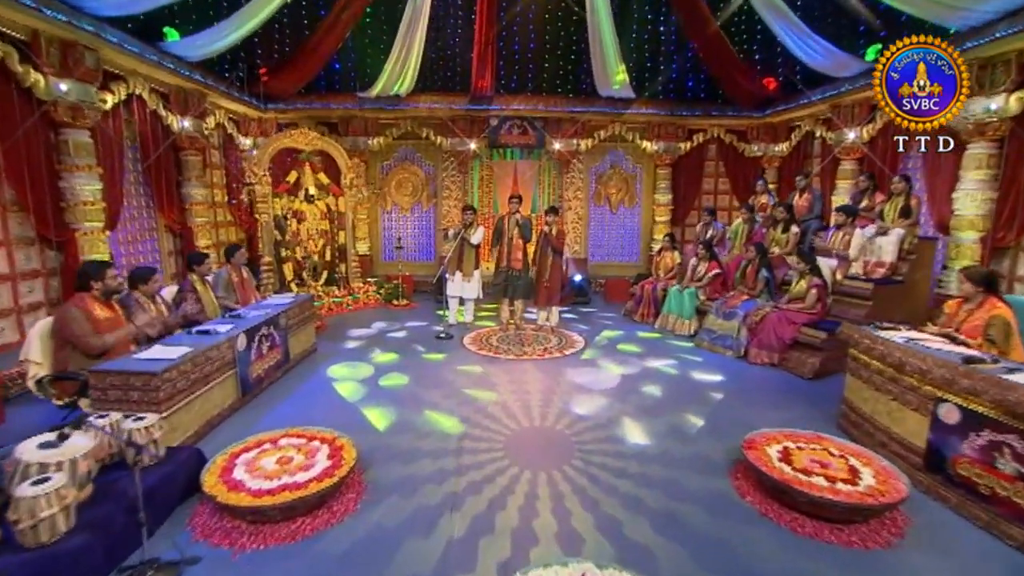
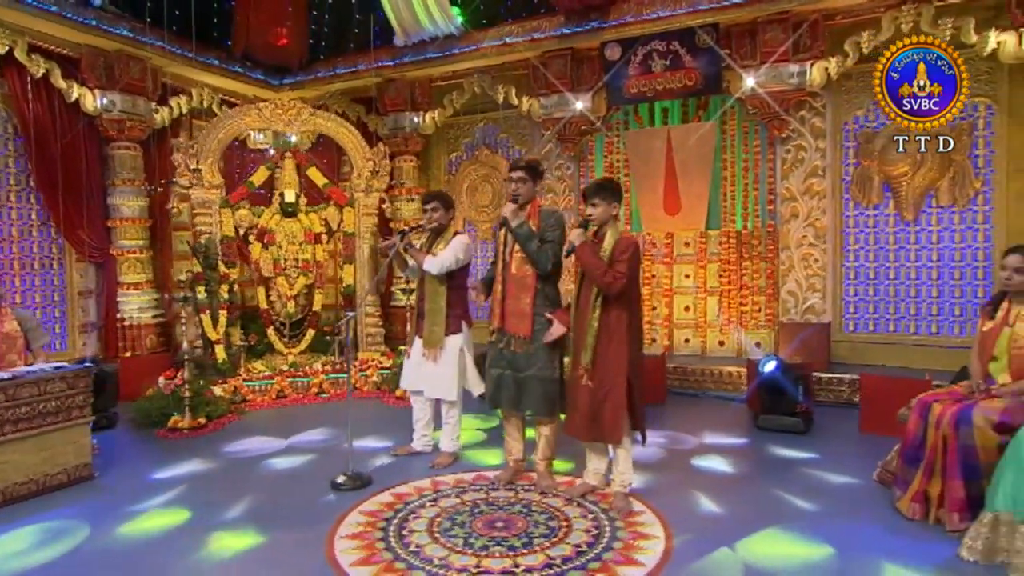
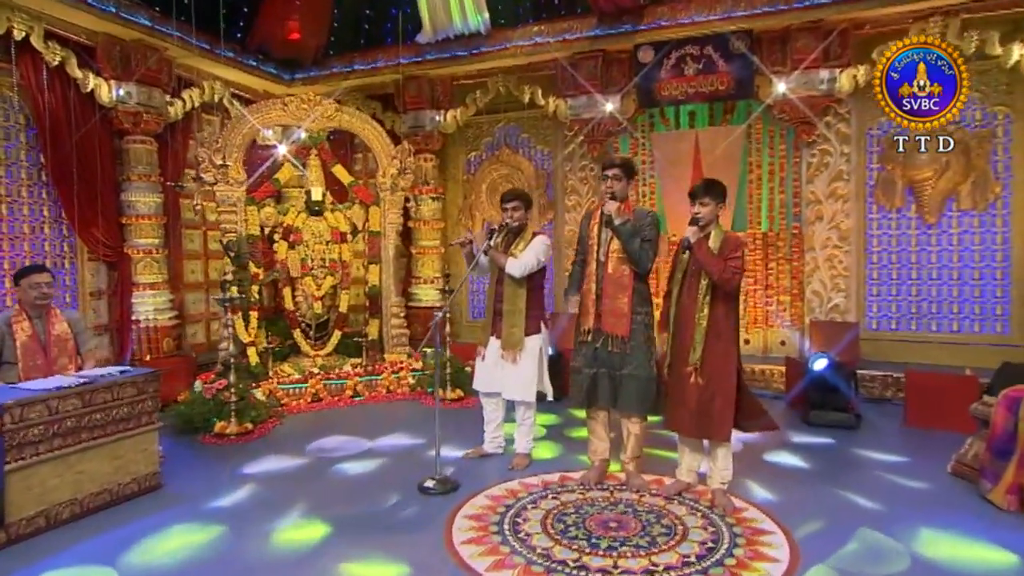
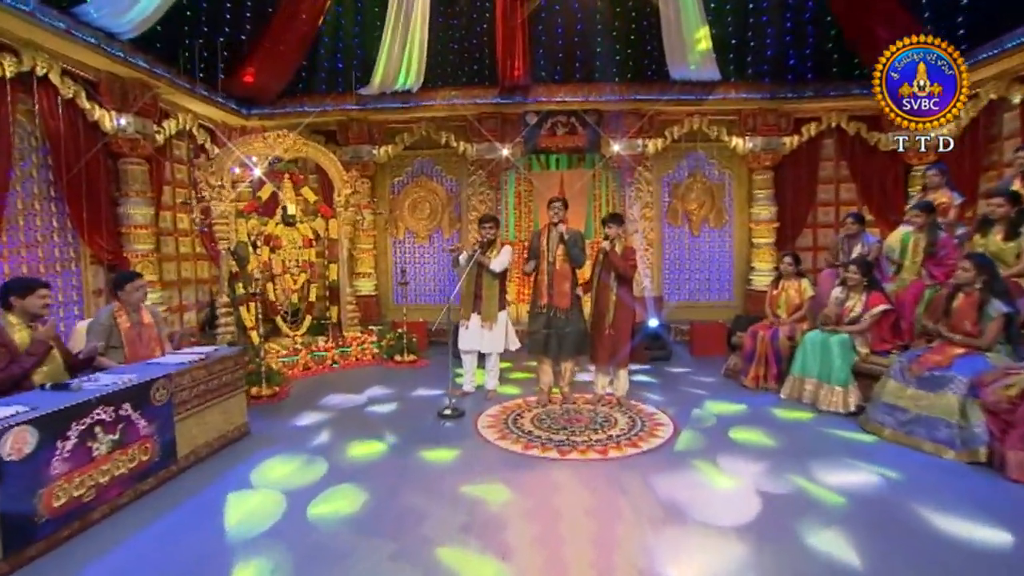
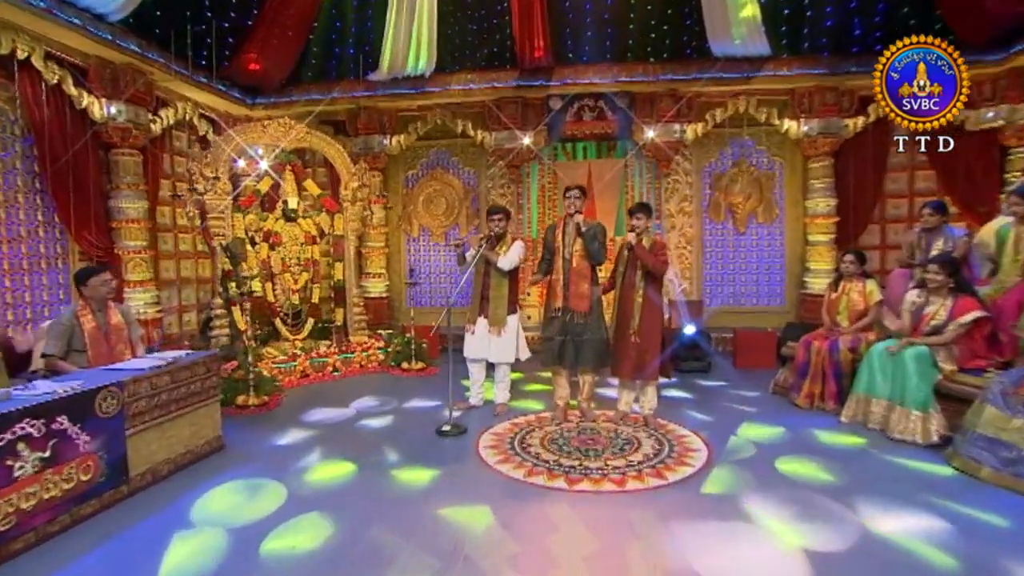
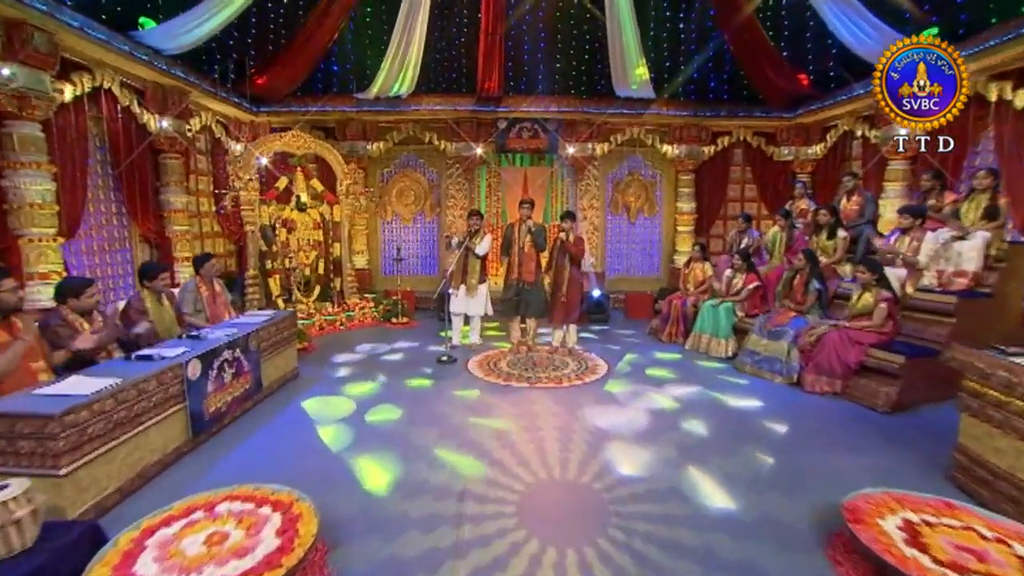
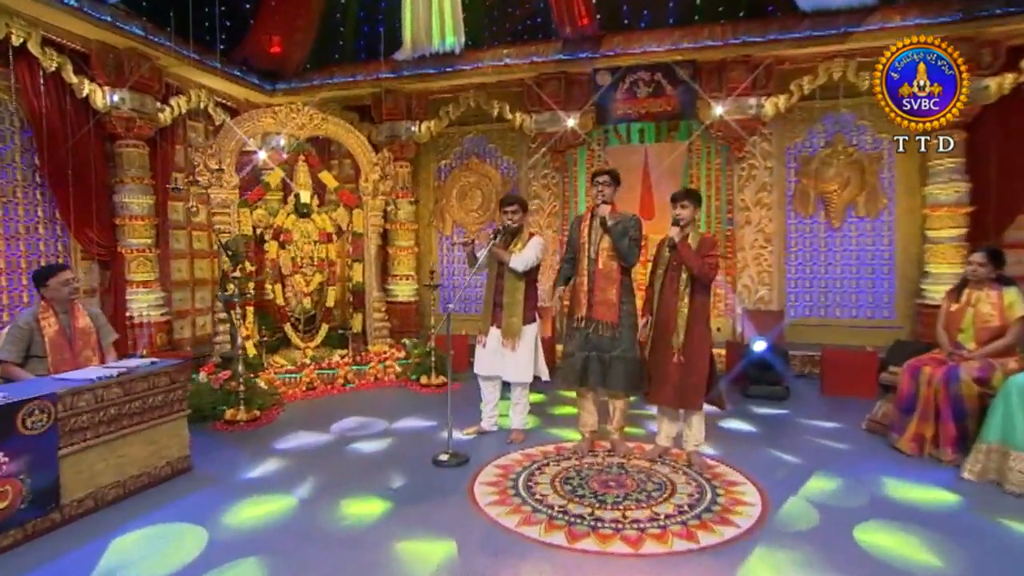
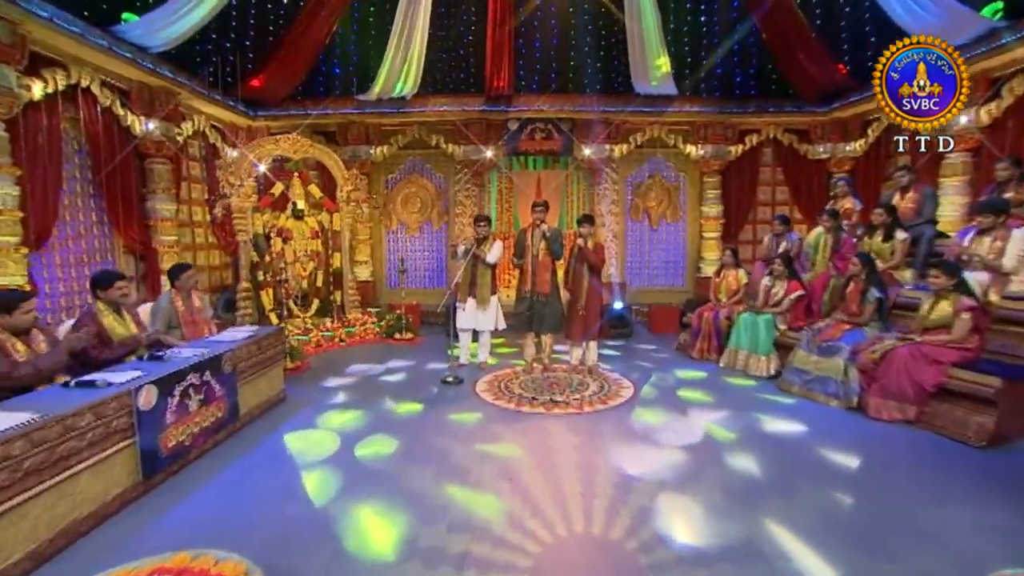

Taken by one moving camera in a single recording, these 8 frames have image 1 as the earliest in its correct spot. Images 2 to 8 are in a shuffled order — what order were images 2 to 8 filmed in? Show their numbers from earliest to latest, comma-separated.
6, 8, 4, 5, 7, 3, 2
